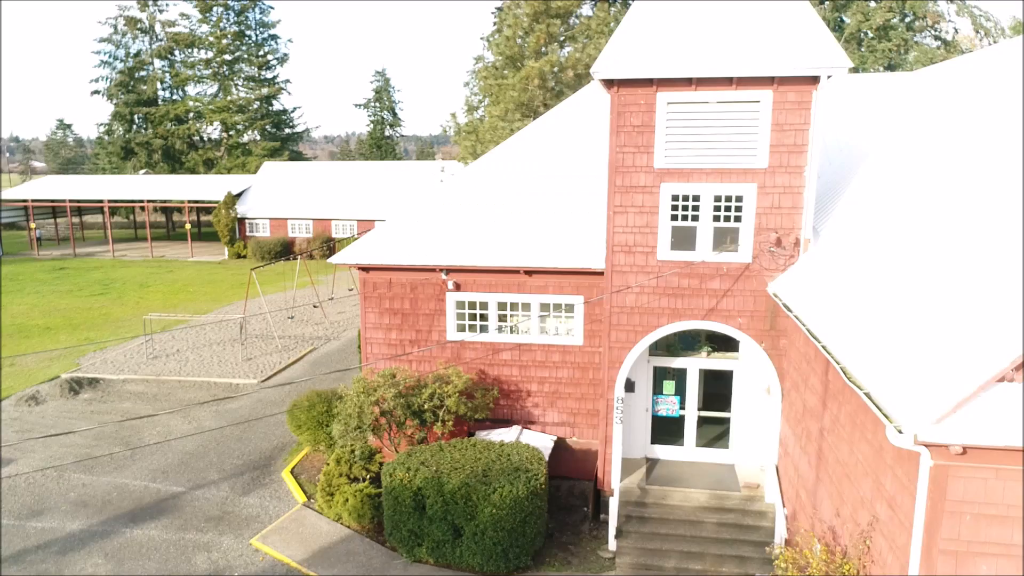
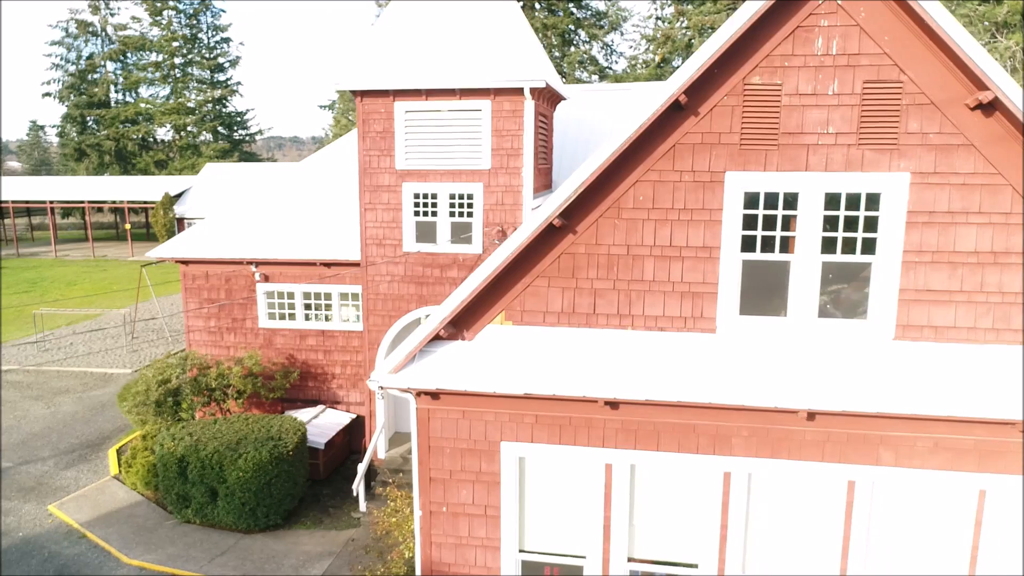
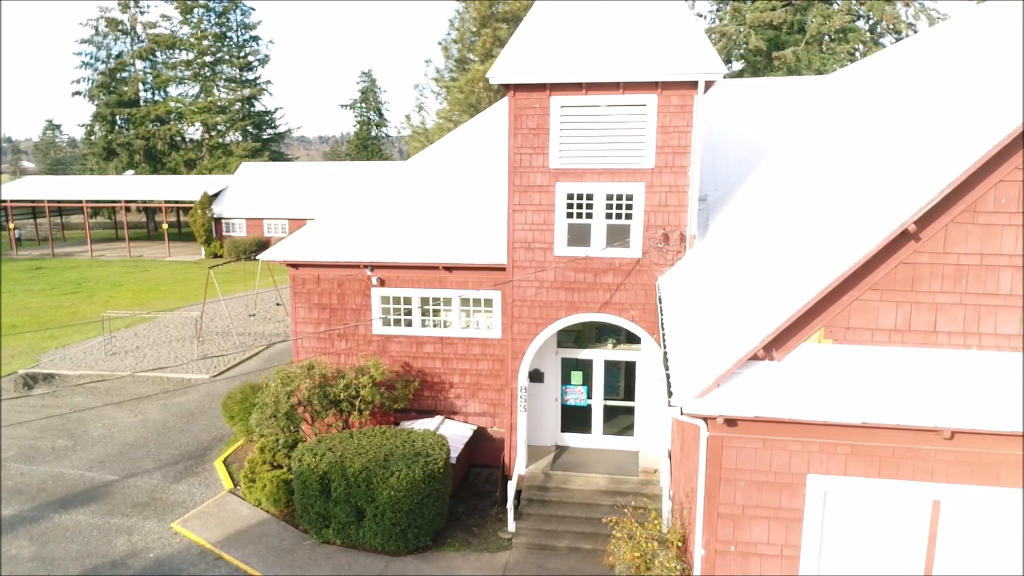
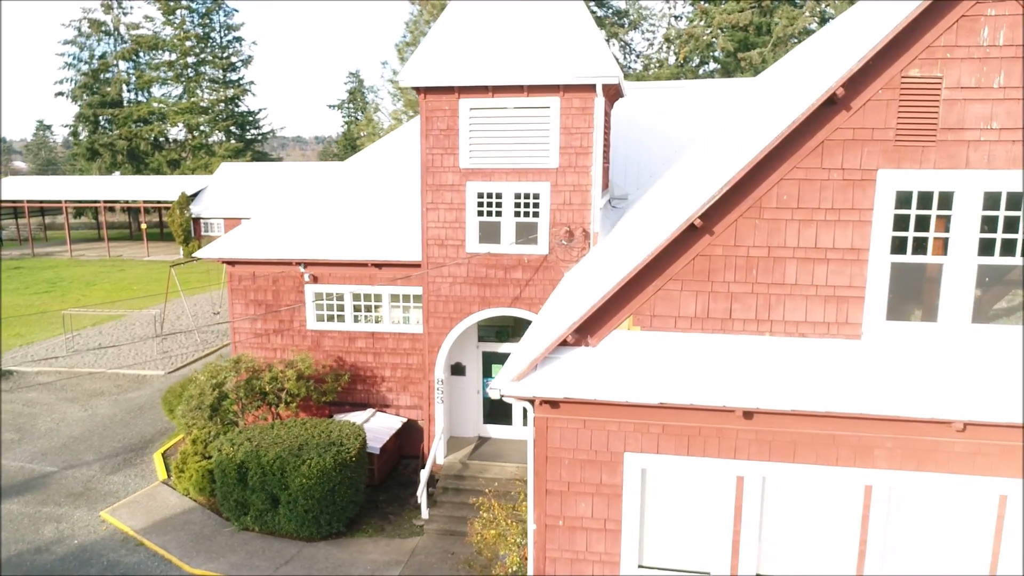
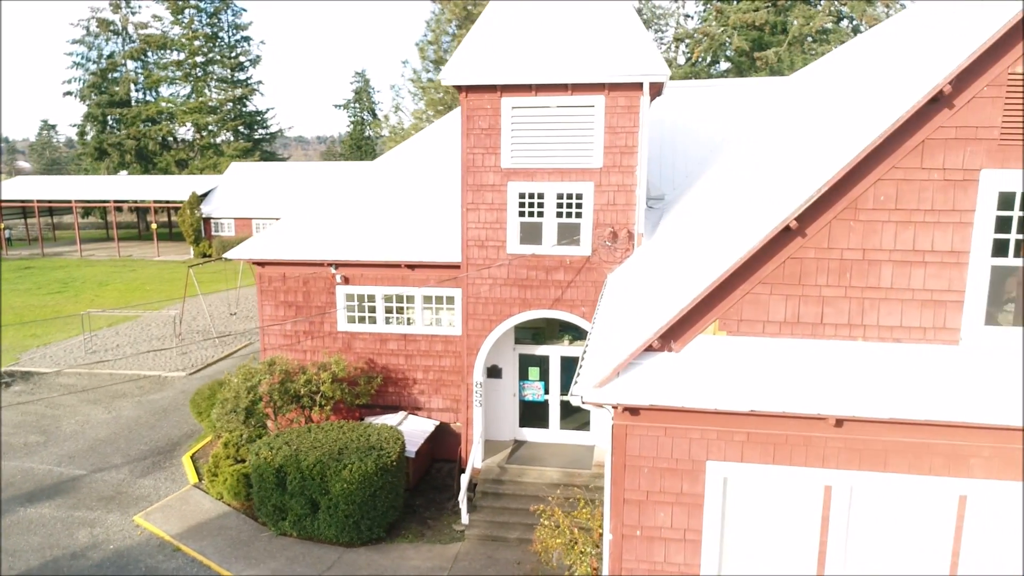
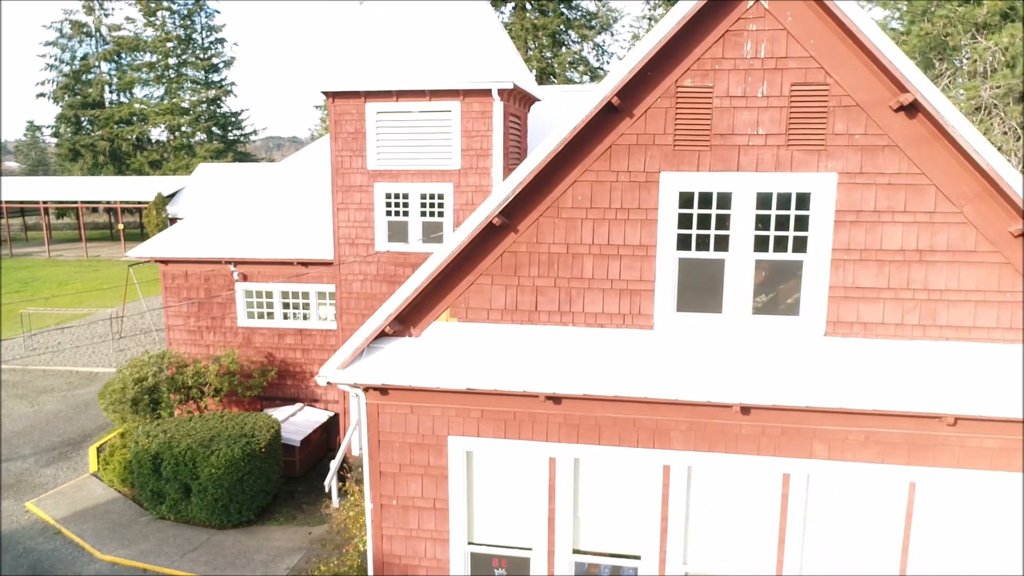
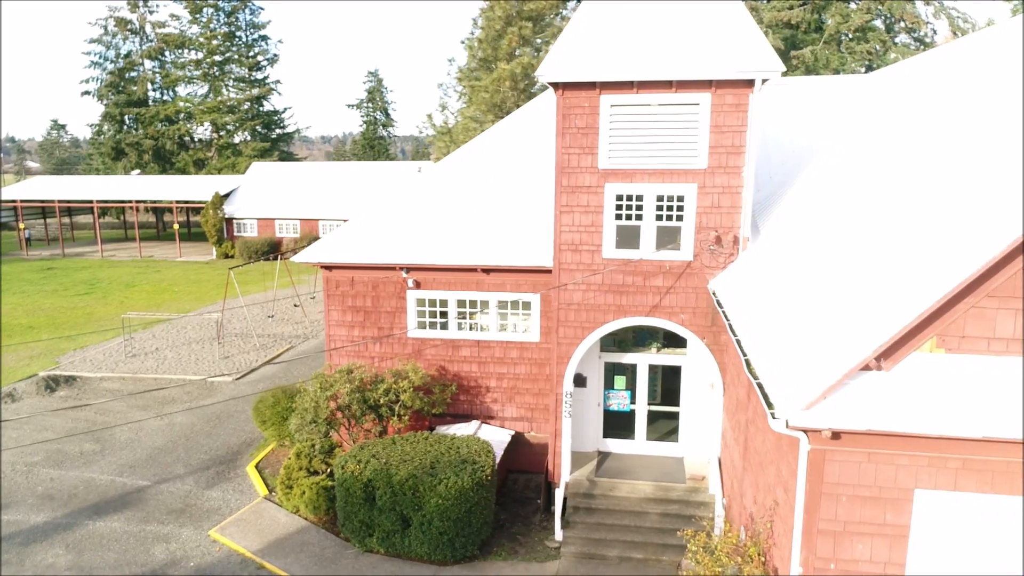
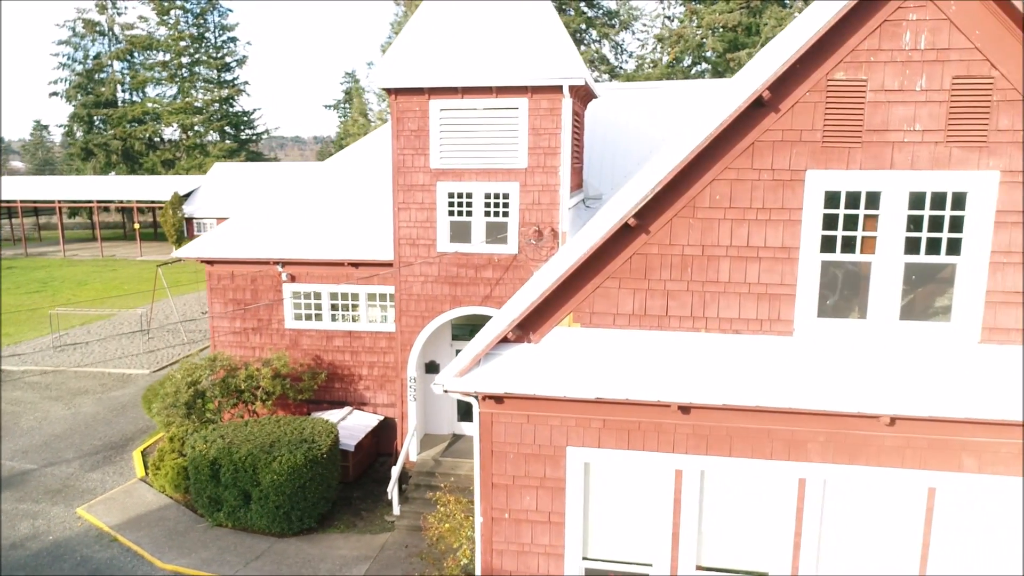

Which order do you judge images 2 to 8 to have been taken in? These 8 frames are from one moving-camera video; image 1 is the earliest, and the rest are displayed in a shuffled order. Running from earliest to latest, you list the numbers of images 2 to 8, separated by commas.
7, 3, 5, 4, 8, 2, 6
